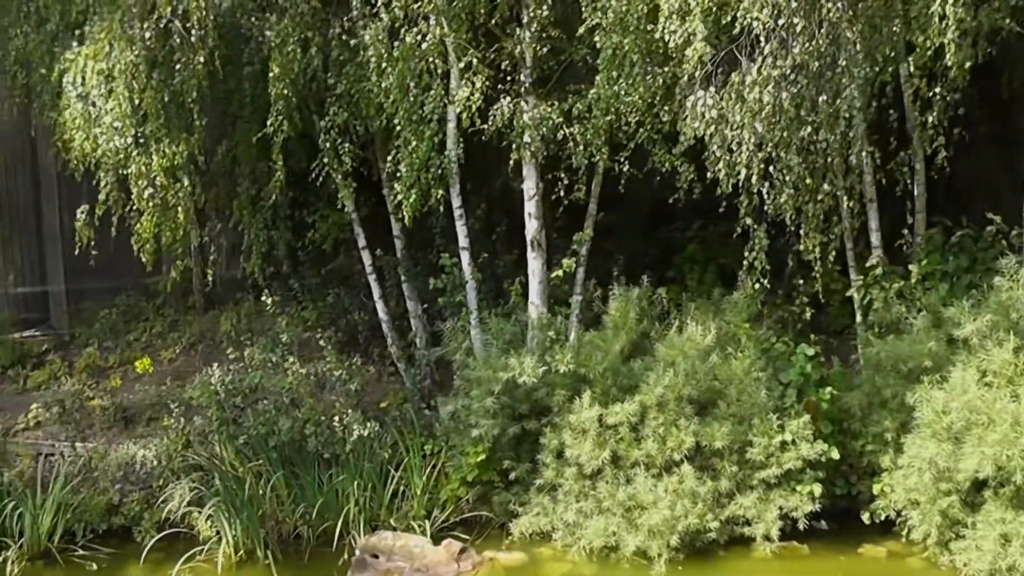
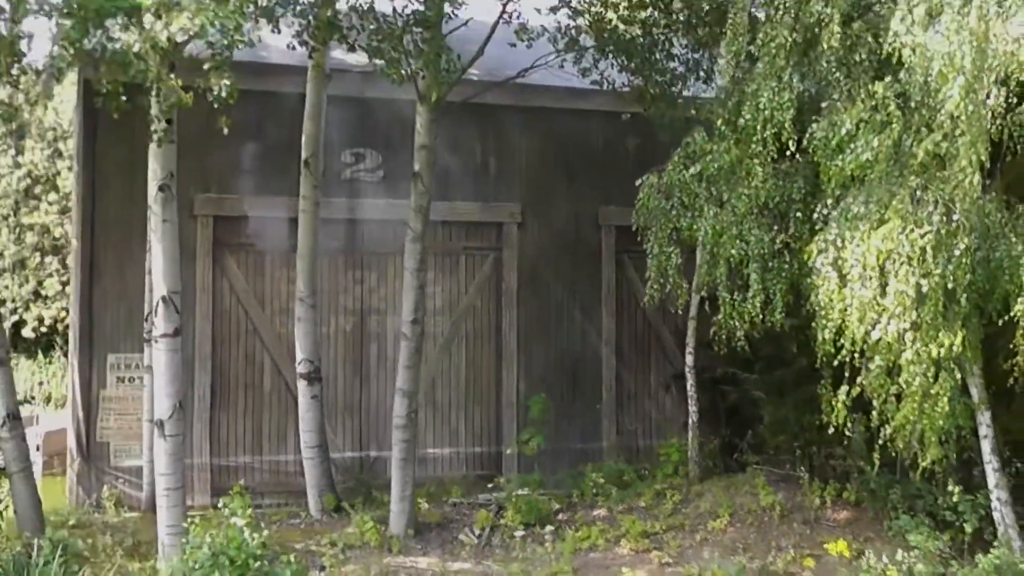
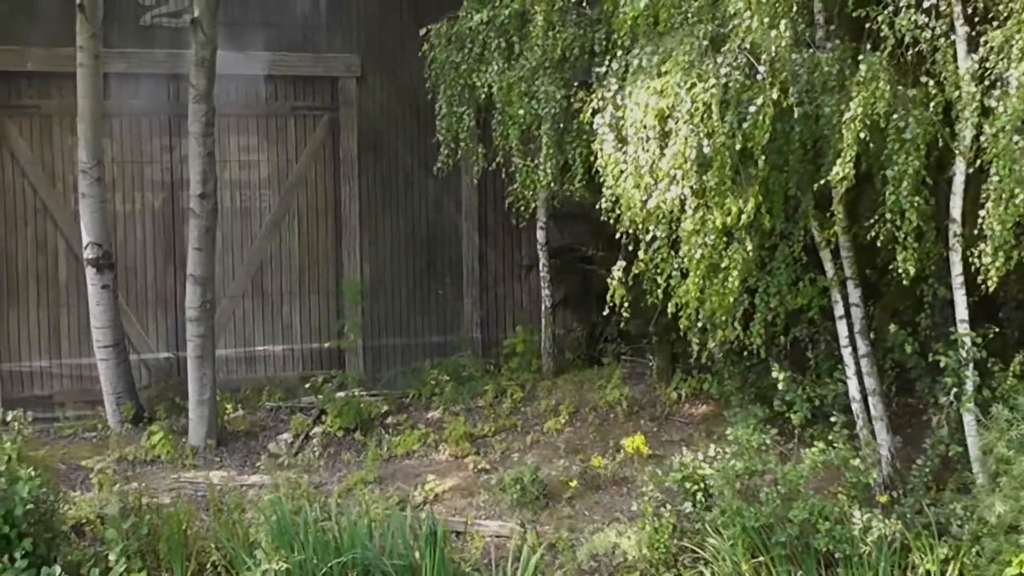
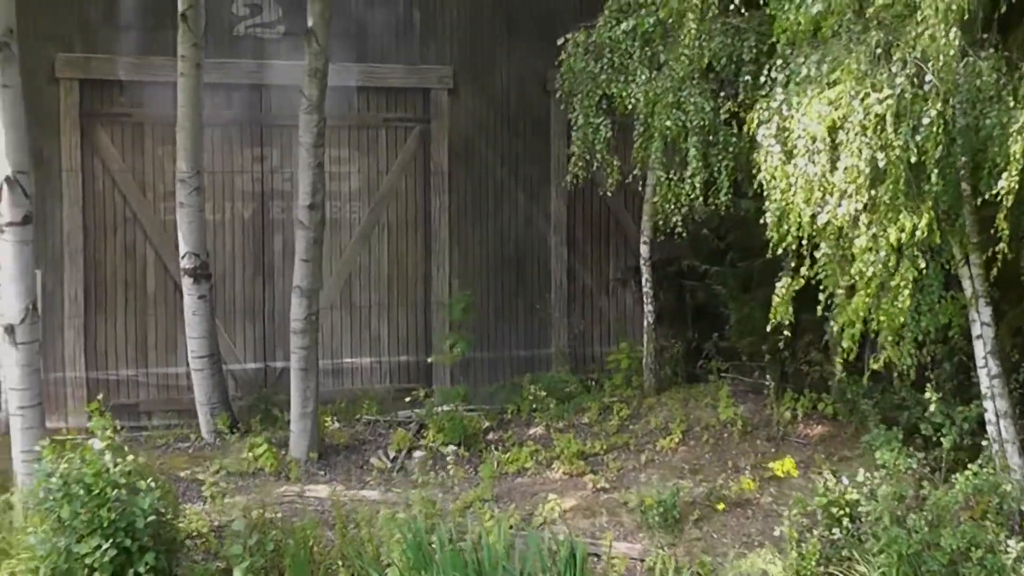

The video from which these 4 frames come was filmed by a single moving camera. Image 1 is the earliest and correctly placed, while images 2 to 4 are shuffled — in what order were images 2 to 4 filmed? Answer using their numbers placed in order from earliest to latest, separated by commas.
3, 4, 2
